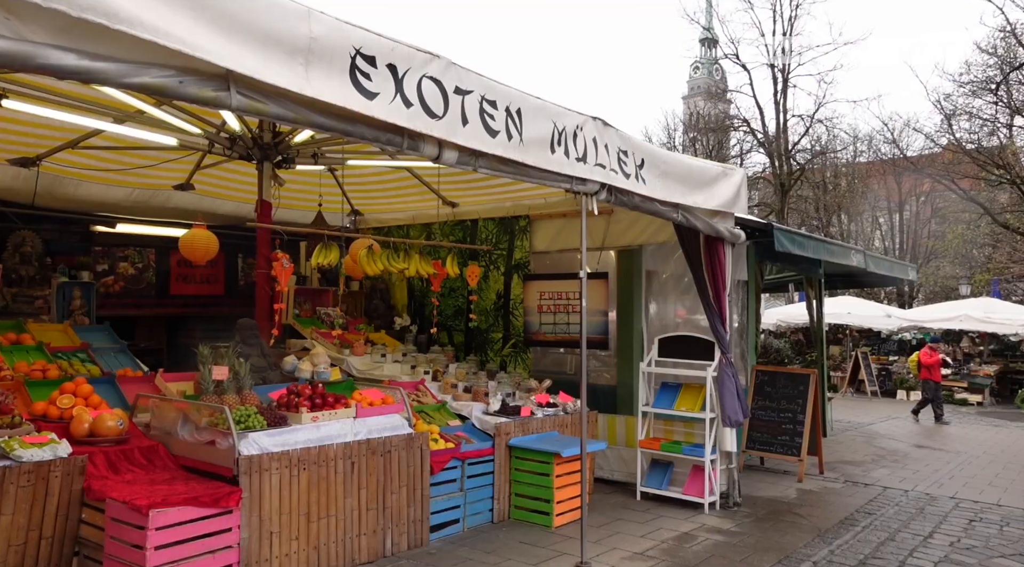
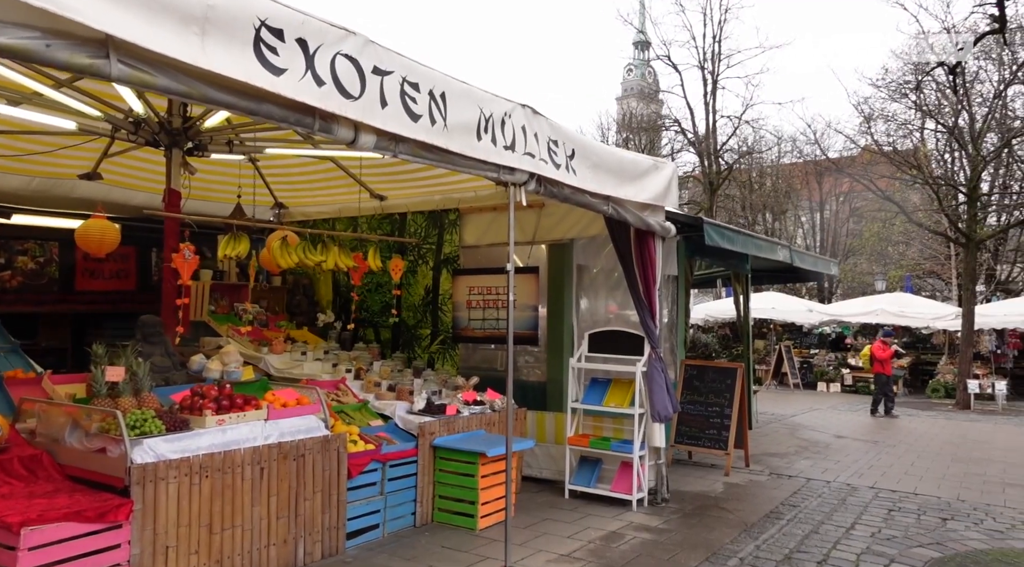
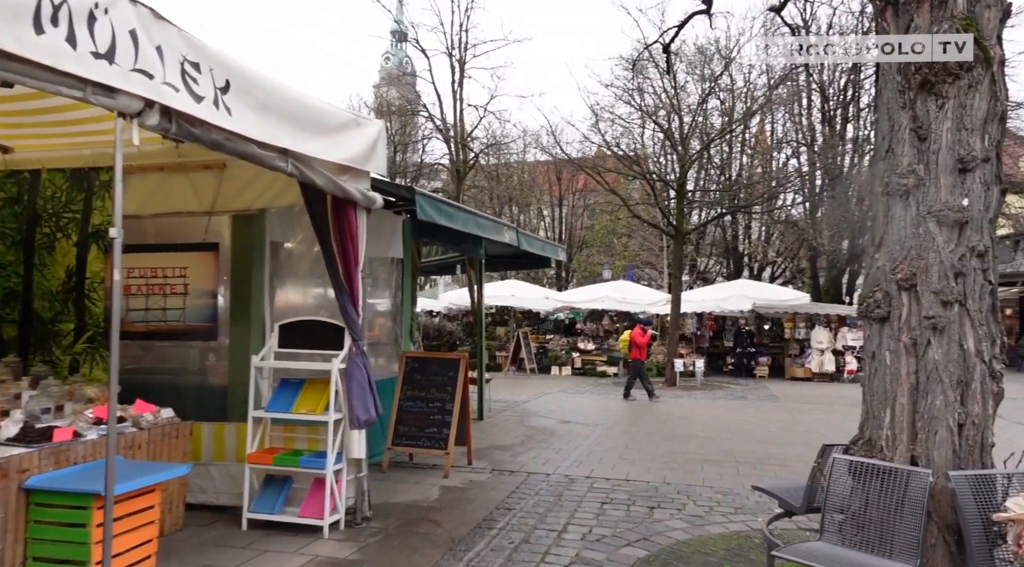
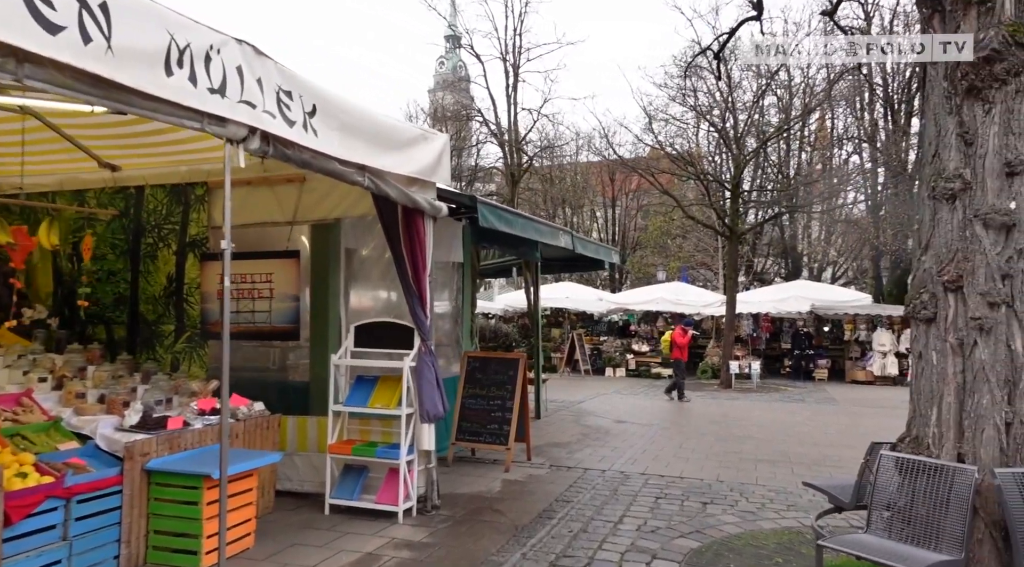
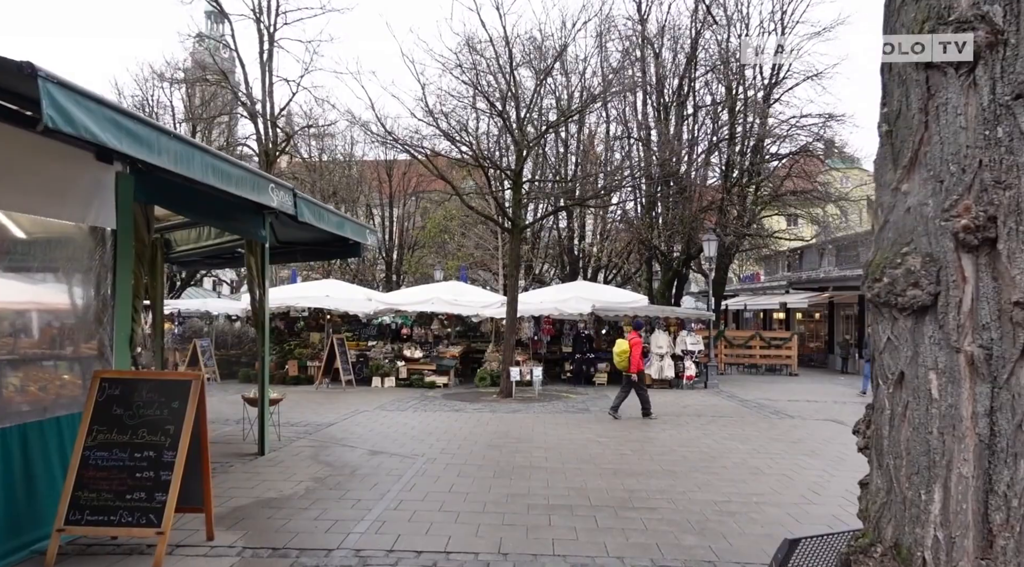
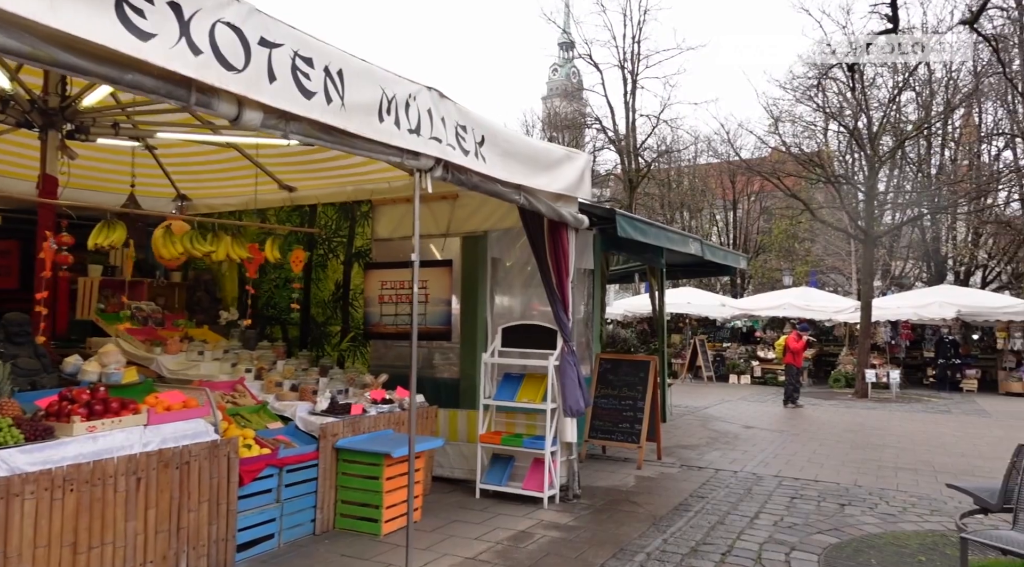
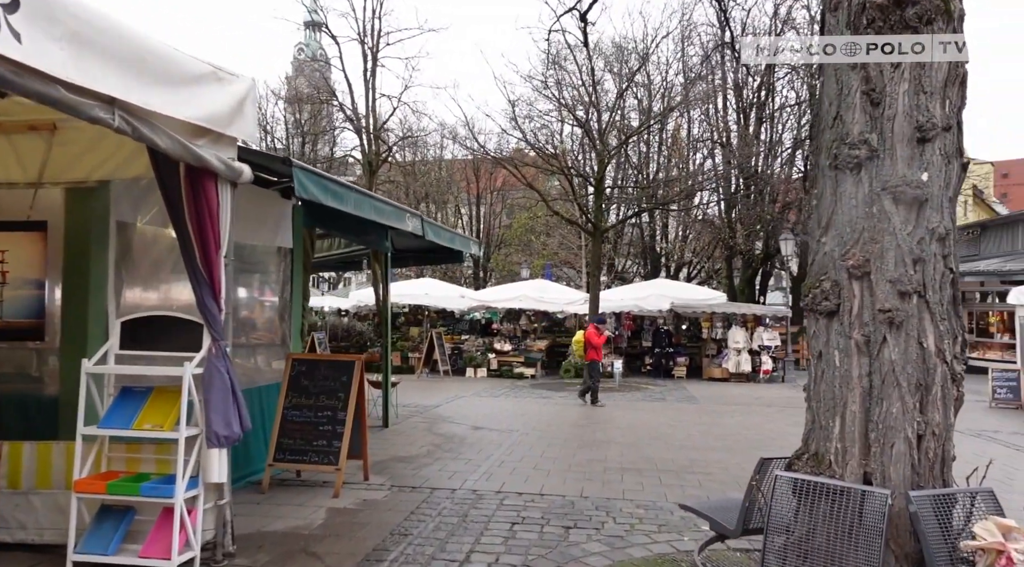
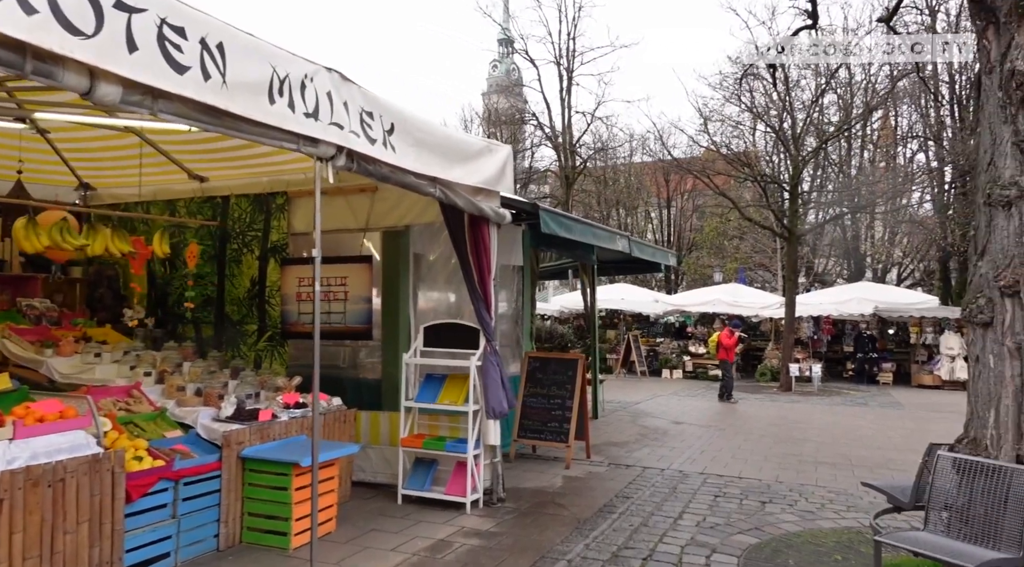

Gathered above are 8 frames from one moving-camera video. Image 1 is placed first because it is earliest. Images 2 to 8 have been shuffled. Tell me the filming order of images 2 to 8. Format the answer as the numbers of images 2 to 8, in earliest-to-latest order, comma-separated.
2, 6, 8, 4, 3, 7, 5
